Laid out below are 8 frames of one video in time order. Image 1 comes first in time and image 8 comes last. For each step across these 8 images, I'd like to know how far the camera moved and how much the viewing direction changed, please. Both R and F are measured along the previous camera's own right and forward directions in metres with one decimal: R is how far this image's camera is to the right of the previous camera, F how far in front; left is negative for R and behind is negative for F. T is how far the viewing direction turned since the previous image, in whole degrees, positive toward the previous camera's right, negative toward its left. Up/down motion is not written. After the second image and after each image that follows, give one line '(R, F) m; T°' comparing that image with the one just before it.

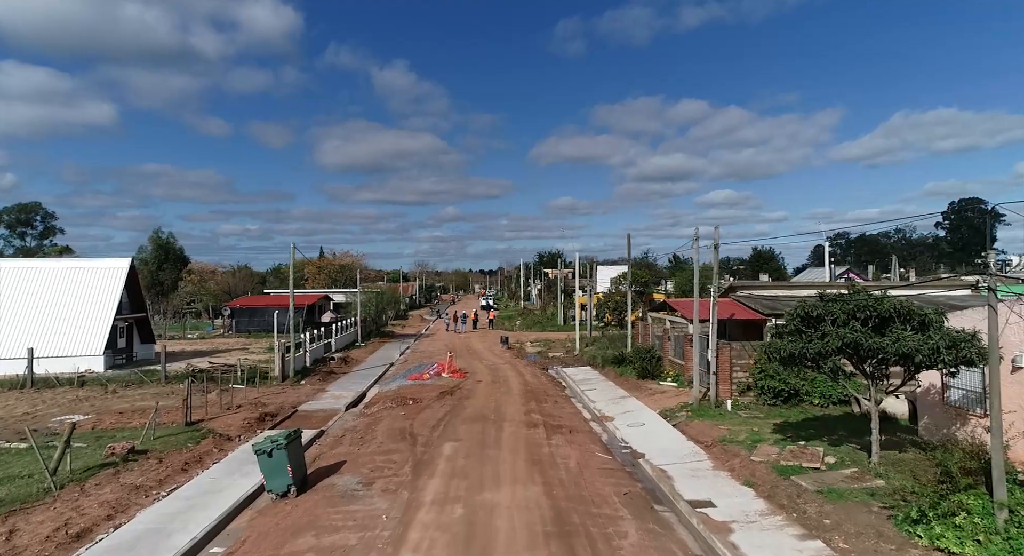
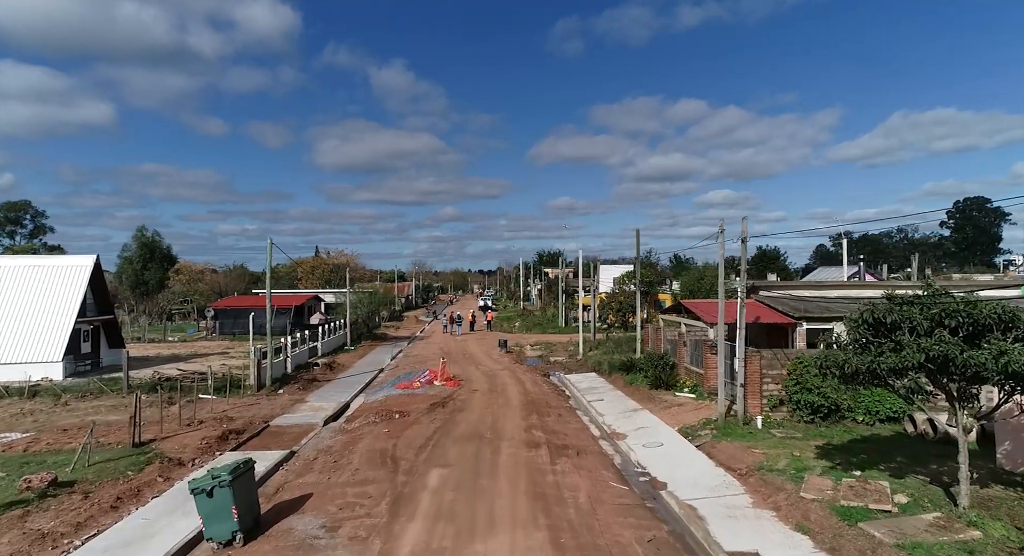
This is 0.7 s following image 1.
(0.0, +2.1) m; 0°
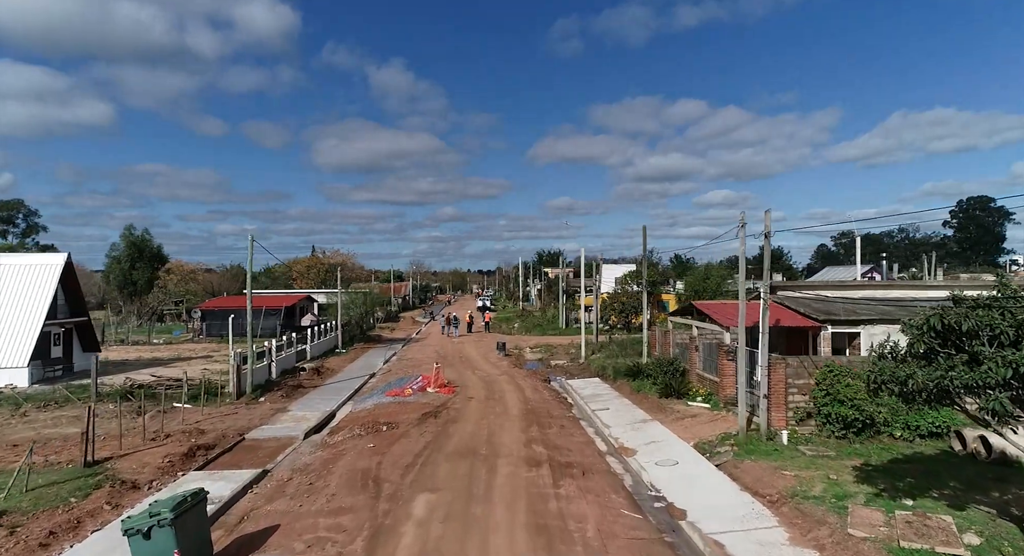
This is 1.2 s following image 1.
(0.0, +1.5) m; 0°
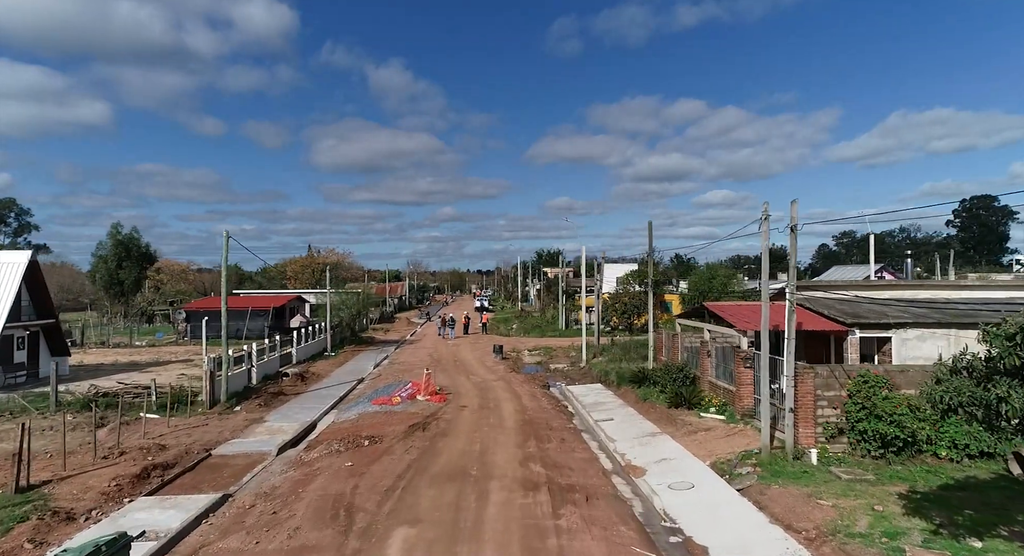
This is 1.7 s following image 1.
(+0.1, +1.5) m; 0°
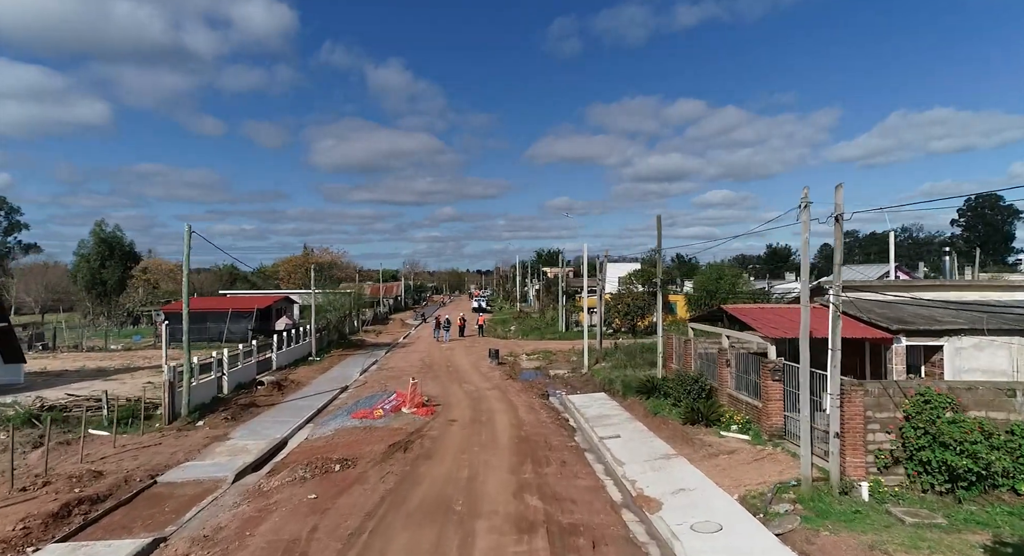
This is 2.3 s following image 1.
(+0.1, +1.9) m; 0°
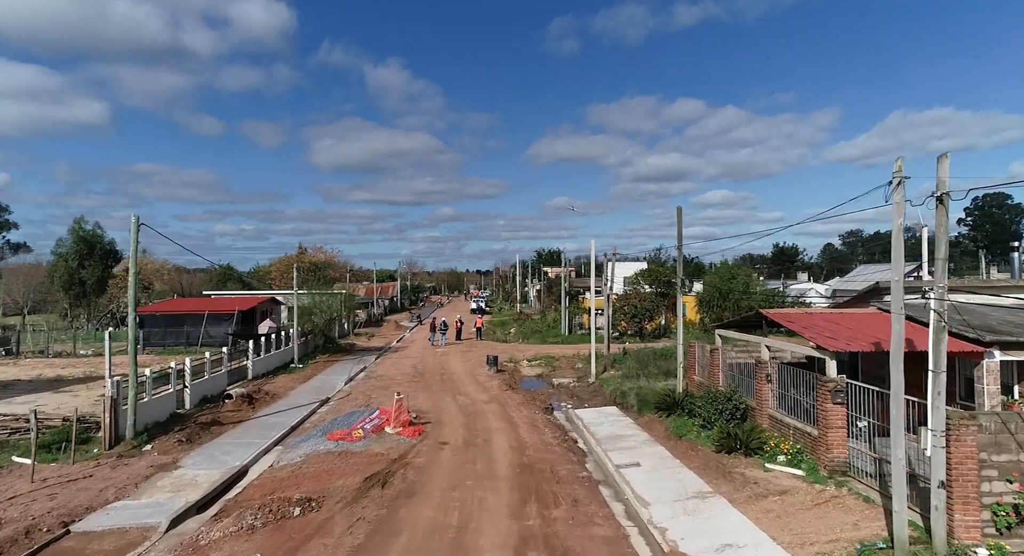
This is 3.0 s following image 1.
(0.0, +2.4) m; 0°
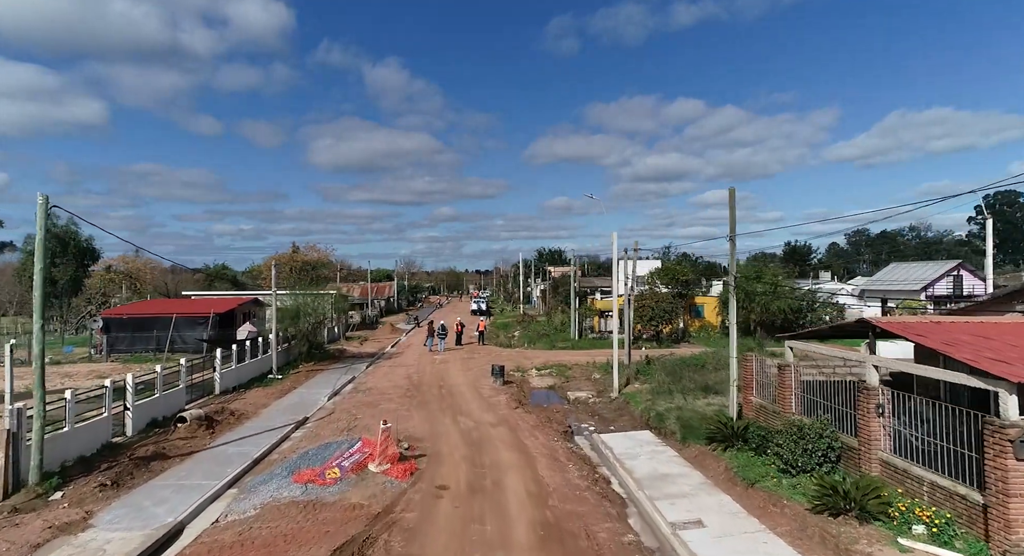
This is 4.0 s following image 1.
(-0.4, +3.3) m; 0°
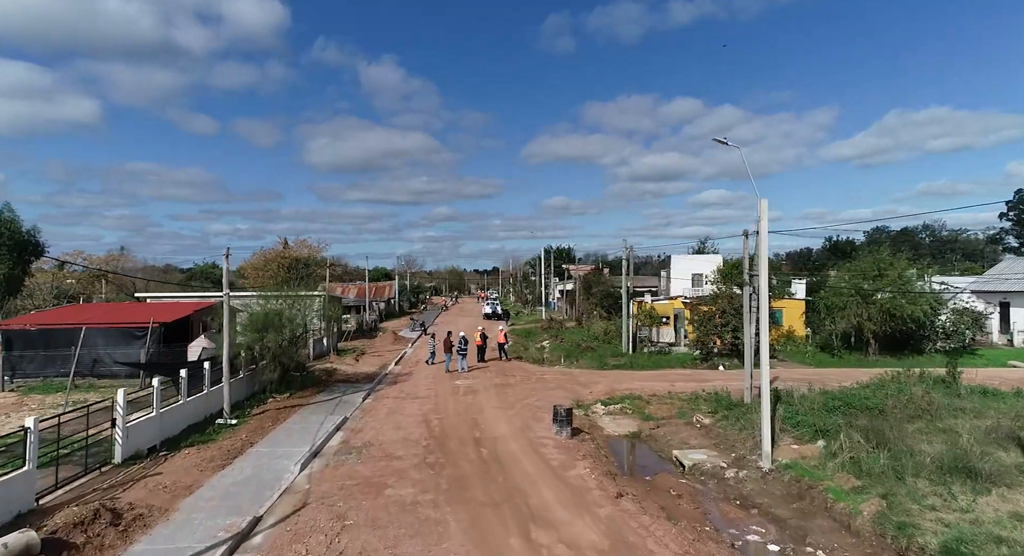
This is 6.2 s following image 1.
(-1.9, +7.9) m; 0°
